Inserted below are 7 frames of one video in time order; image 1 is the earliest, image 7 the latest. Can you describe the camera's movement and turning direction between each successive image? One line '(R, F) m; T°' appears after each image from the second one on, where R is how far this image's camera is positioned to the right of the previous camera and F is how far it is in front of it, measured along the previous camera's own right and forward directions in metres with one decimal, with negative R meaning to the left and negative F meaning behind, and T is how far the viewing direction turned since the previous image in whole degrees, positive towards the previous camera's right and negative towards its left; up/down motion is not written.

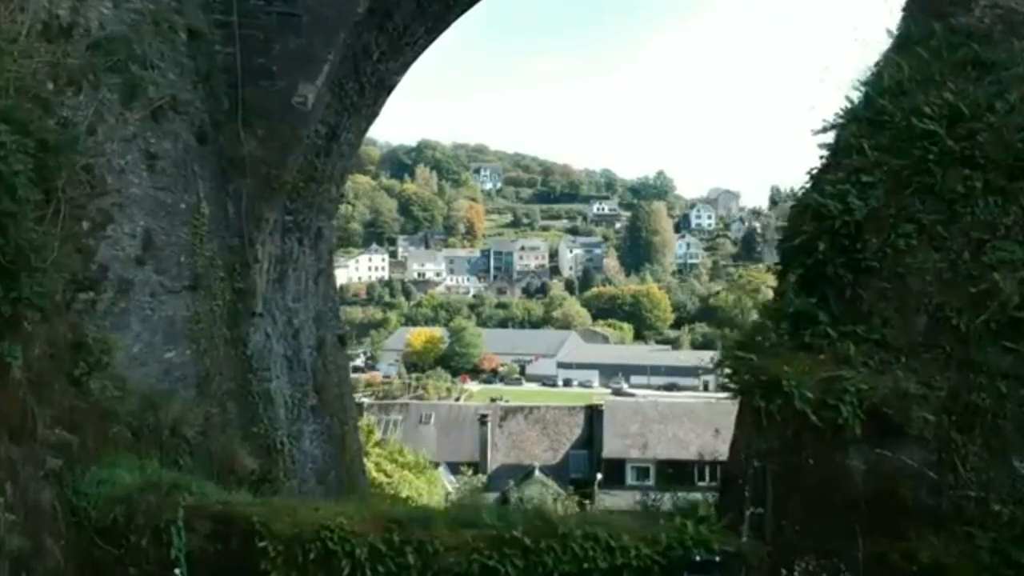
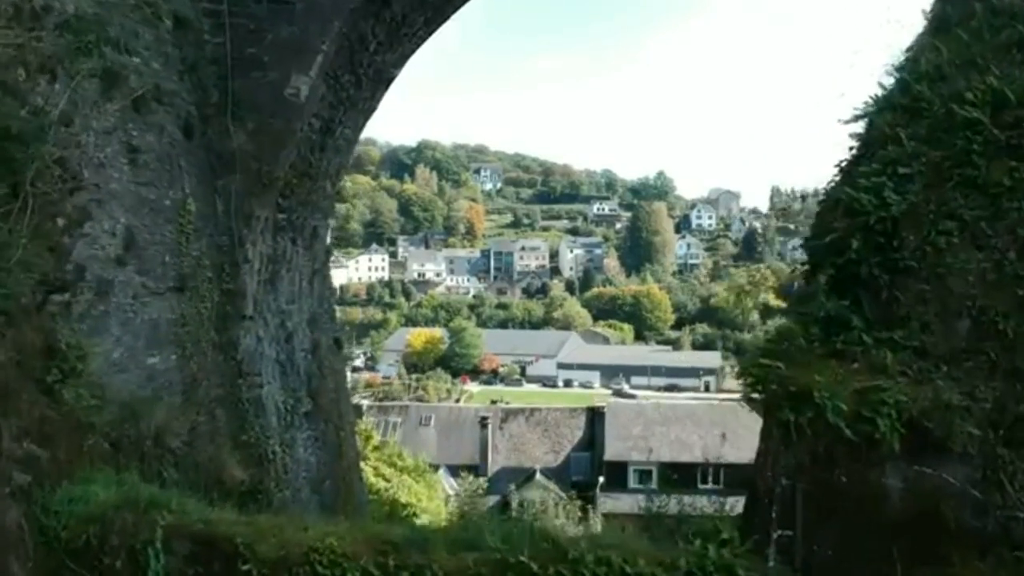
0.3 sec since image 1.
(0.0, +0.2) m; 0°
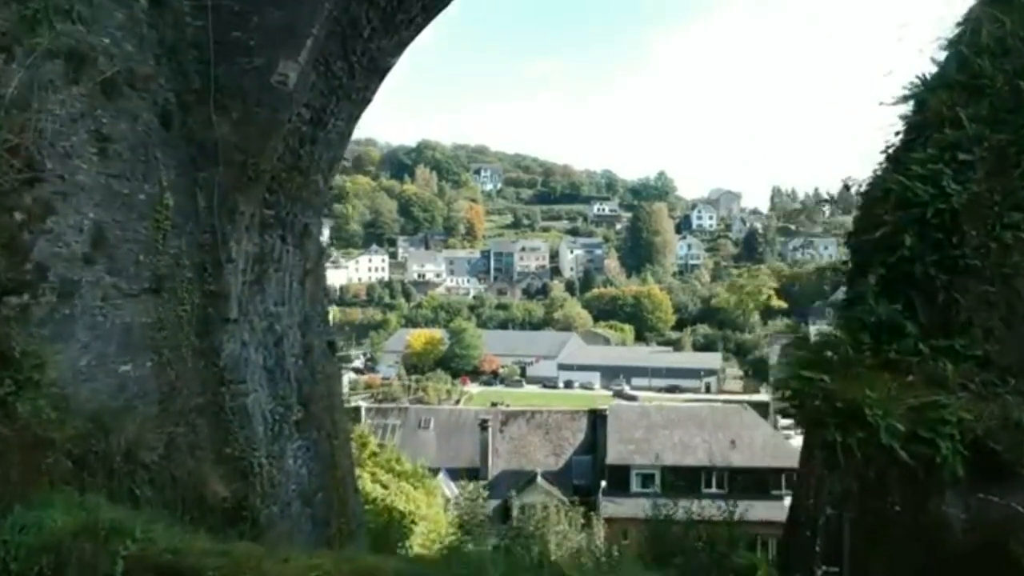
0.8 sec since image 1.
(0.0, +0.3) m; 0°
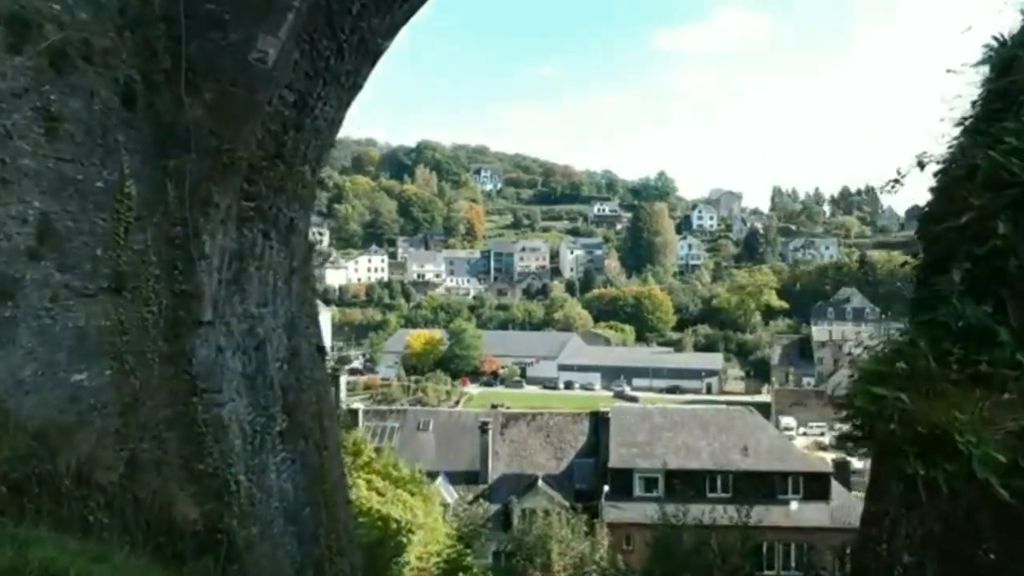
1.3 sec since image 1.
(0.0, +0.4) m; 0°
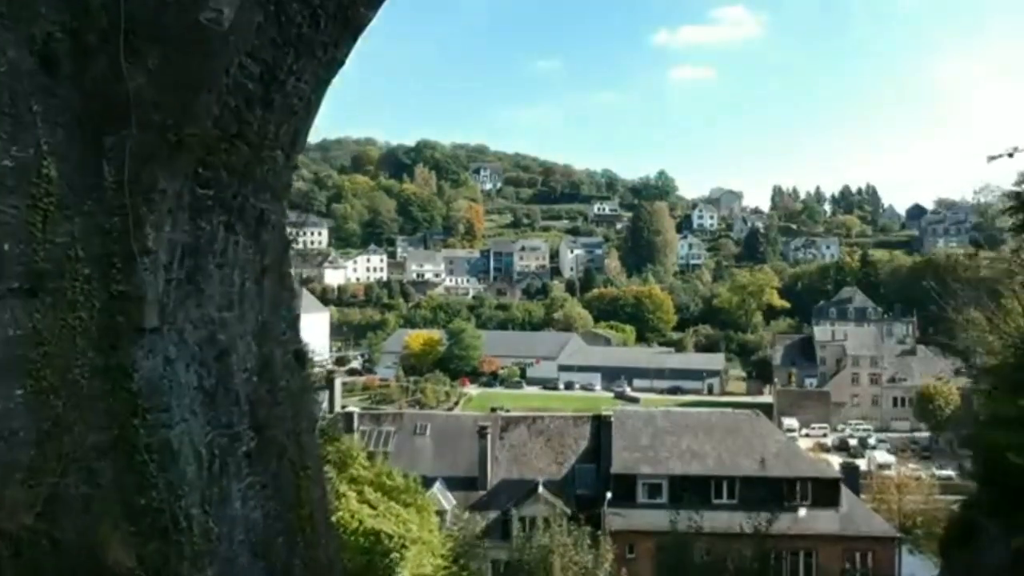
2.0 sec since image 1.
(0.0, +0.5) m; 0°
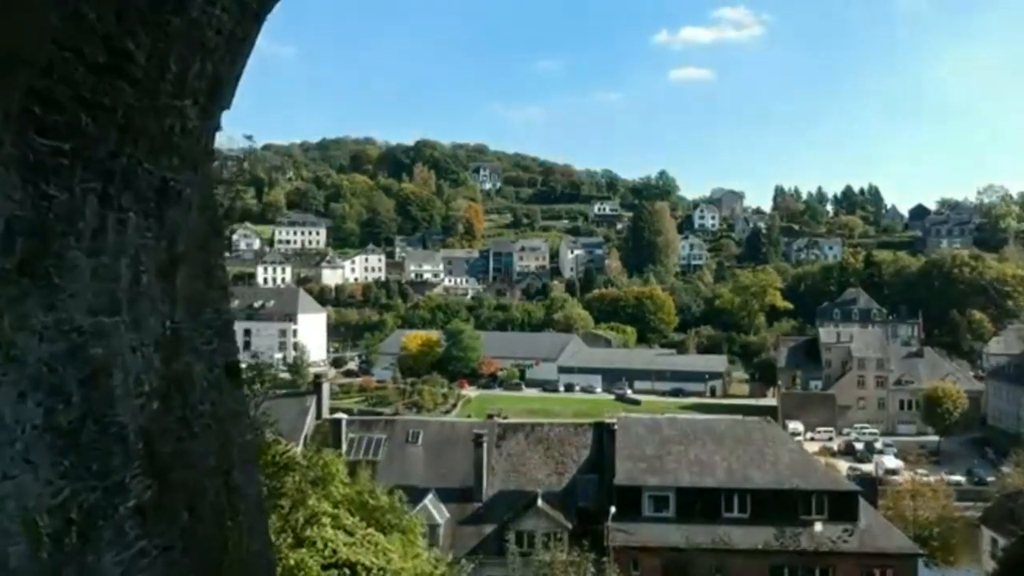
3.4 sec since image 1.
(0.0, +1.0) m; 0°
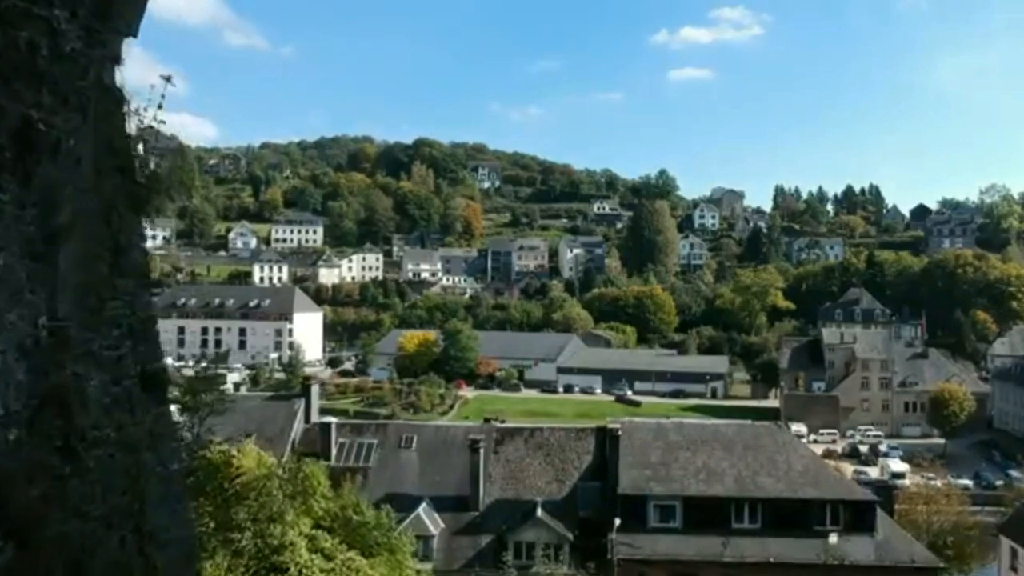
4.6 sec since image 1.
(0.0, +0.8) m; 0°
